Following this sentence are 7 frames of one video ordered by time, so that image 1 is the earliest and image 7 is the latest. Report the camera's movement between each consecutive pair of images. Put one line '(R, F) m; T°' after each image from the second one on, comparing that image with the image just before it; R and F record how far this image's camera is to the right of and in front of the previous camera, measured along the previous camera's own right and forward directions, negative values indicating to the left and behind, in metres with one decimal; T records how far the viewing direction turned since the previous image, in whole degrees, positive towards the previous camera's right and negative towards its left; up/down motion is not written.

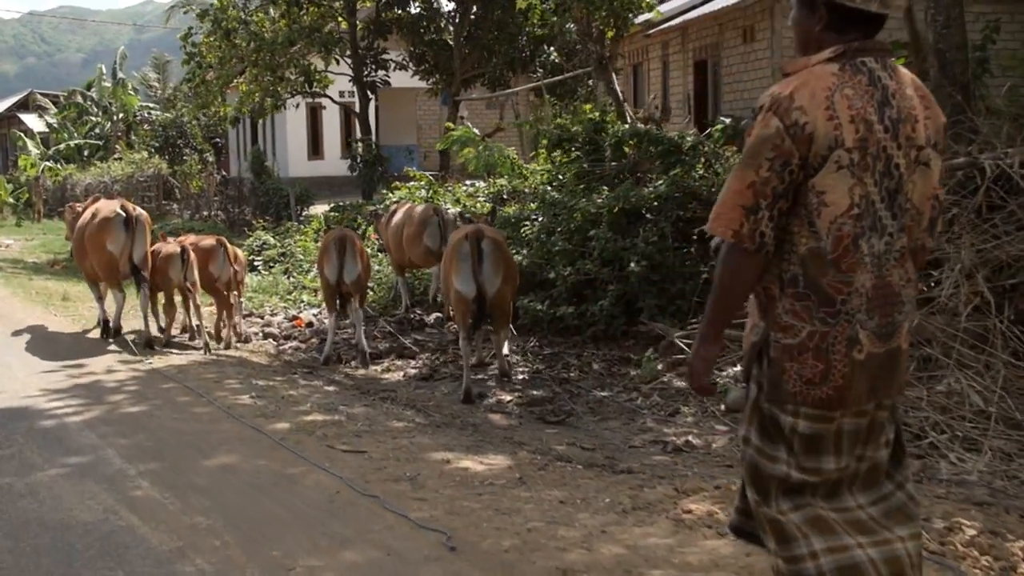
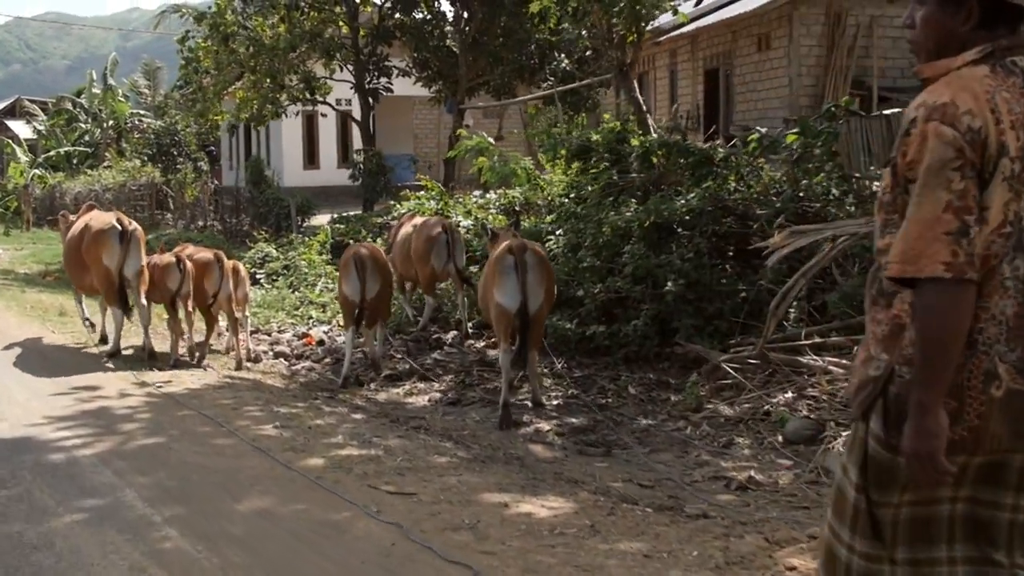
(-0.3, +0.5) m; +1°
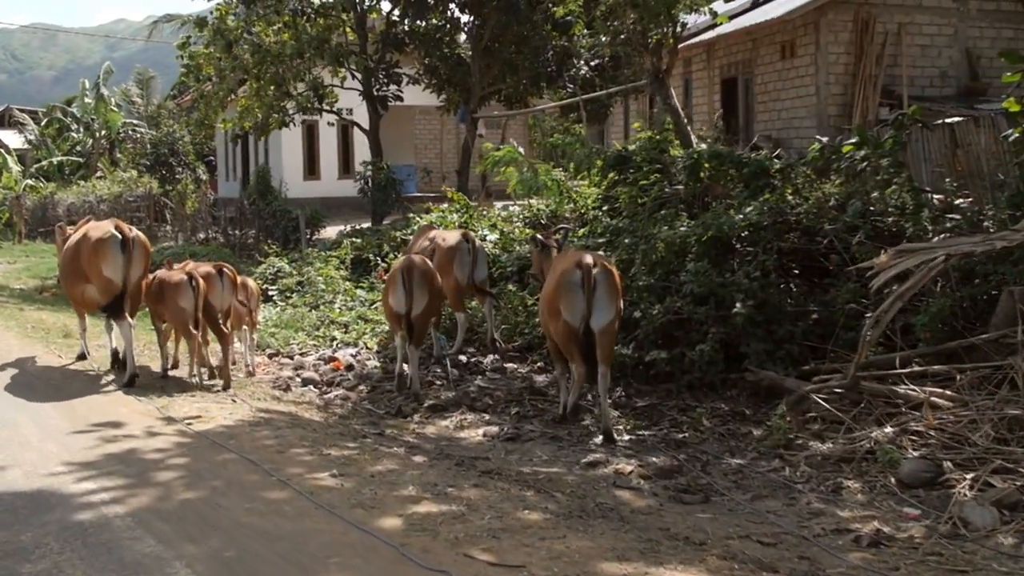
(-0.5, +0.8) m; +1°
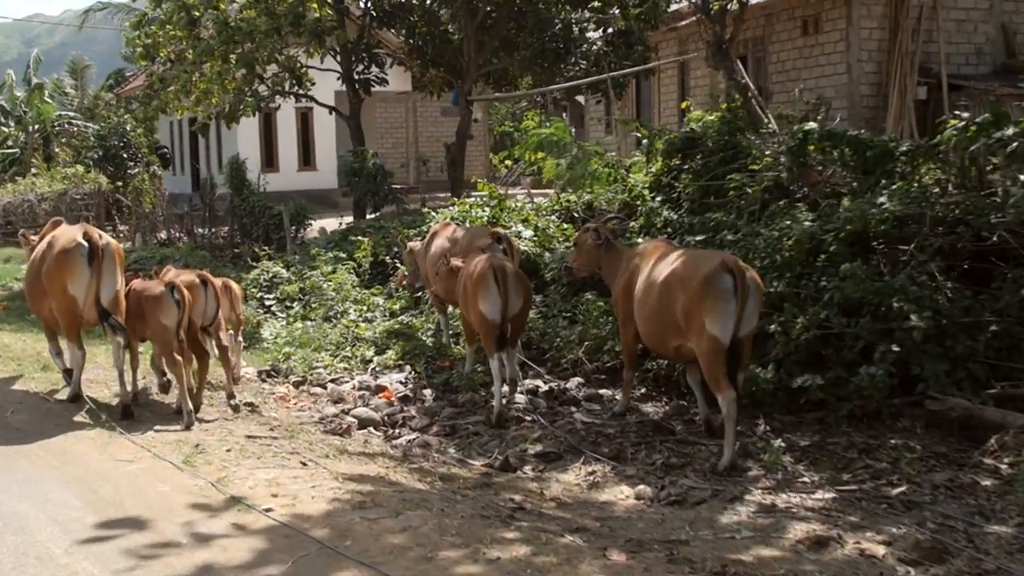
(-1.0, +1.8) m; +3°
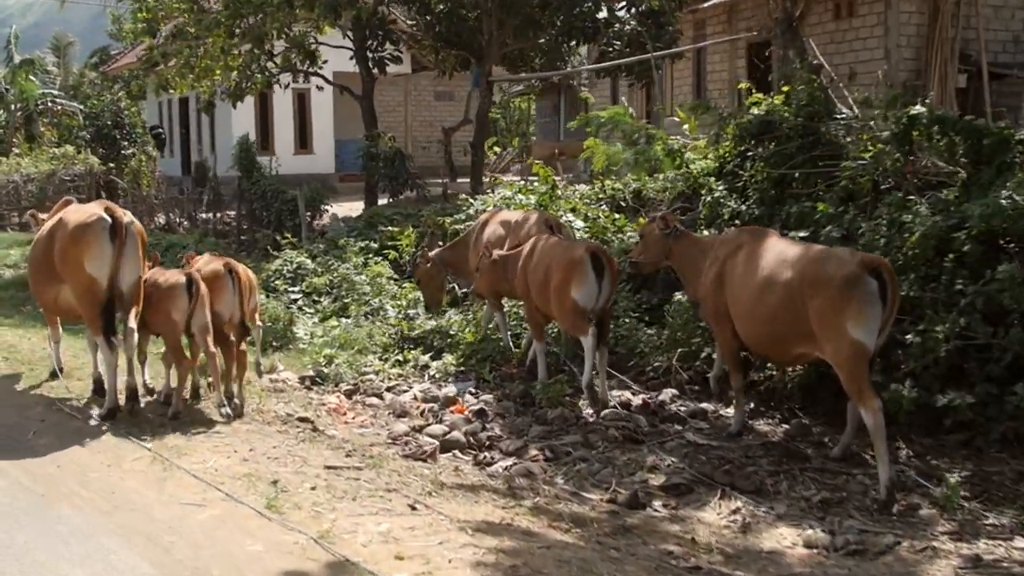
(-0.6, +0.9) m; +1°
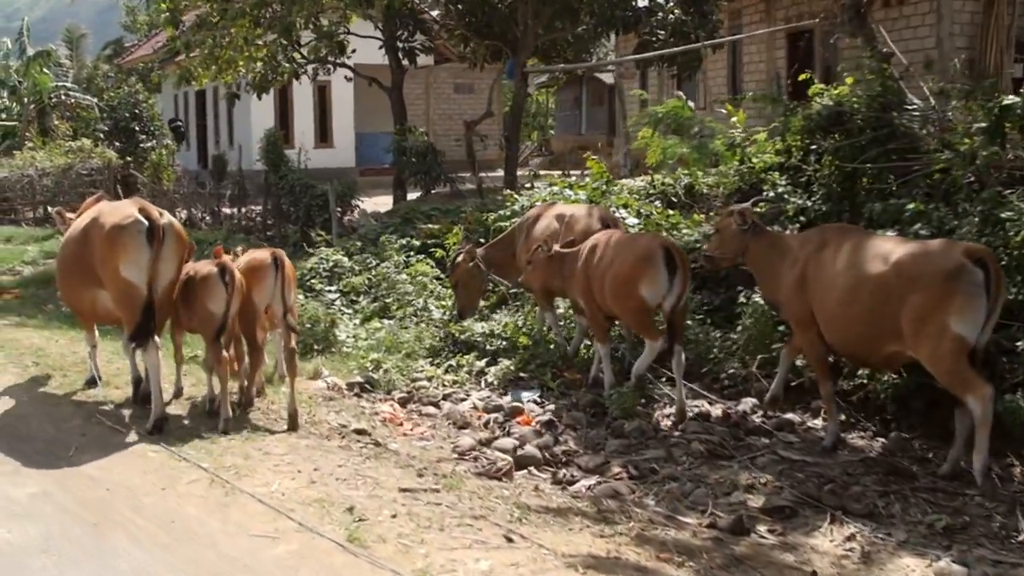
(-0.3, +0.4) m; 0°
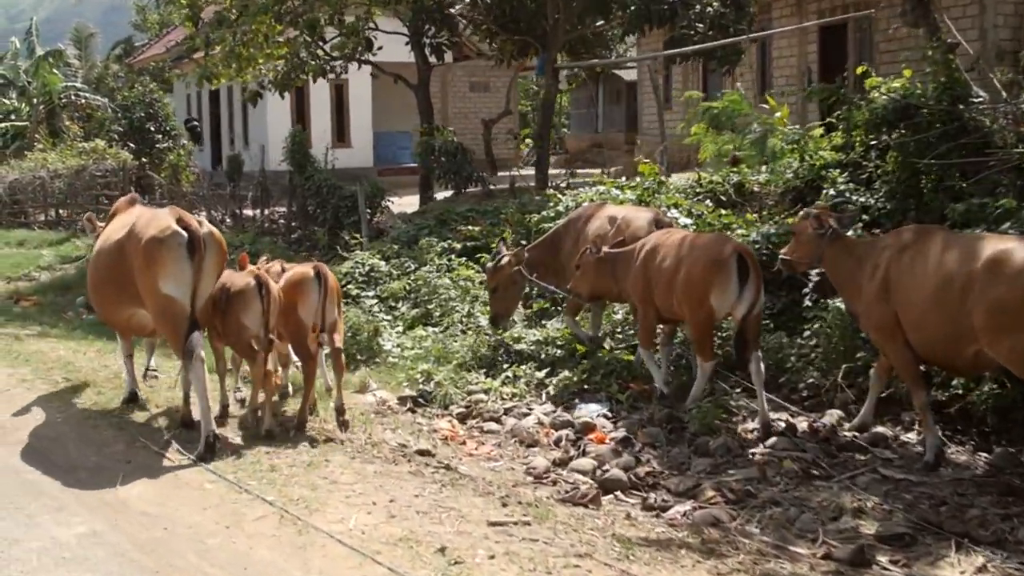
(-0.3, +0.4) m; 0°
